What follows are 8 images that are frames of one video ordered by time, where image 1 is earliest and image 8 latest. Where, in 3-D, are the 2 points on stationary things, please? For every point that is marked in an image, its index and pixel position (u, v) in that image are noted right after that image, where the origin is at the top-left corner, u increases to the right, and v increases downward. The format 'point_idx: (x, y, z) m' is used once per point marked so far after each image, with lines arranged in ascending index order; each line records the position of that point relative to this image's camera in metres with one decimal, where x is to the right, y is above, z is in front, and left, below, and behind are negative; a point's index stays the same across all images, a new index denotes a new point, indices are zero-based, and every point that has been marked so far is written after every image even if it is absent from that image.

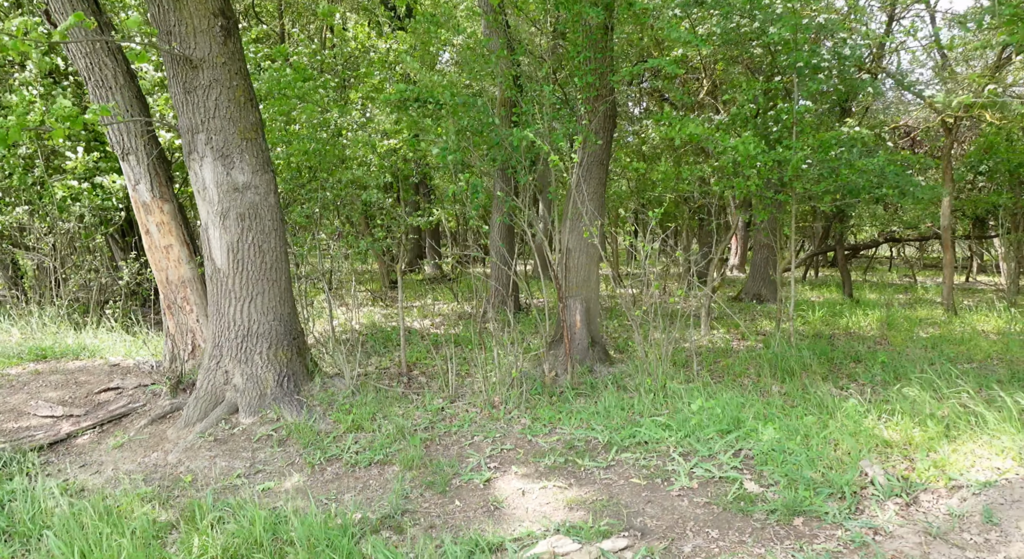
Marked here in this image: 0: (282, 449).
0: (-1.5, -1.1, +5.8) m
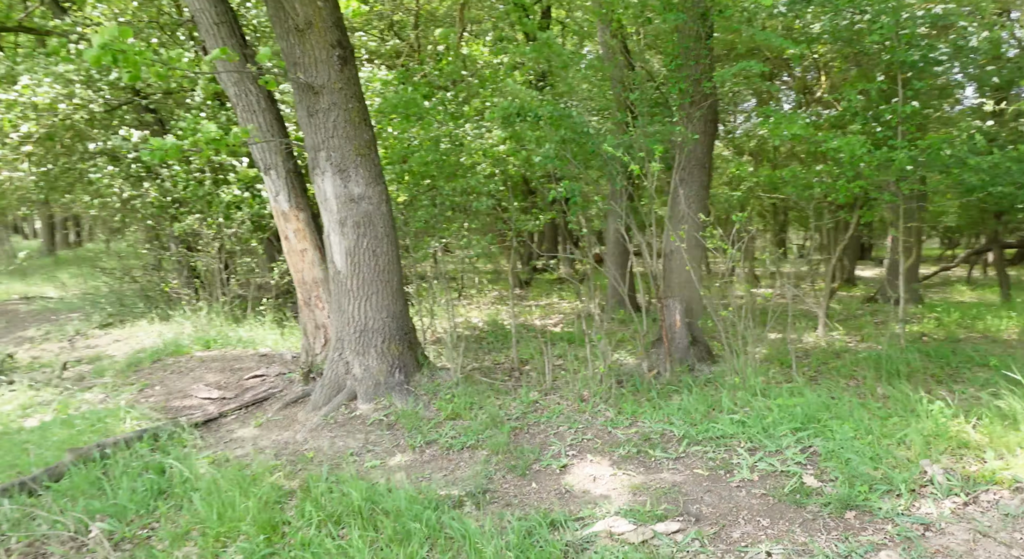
0: (-0.9, -1.1, +6.5) m
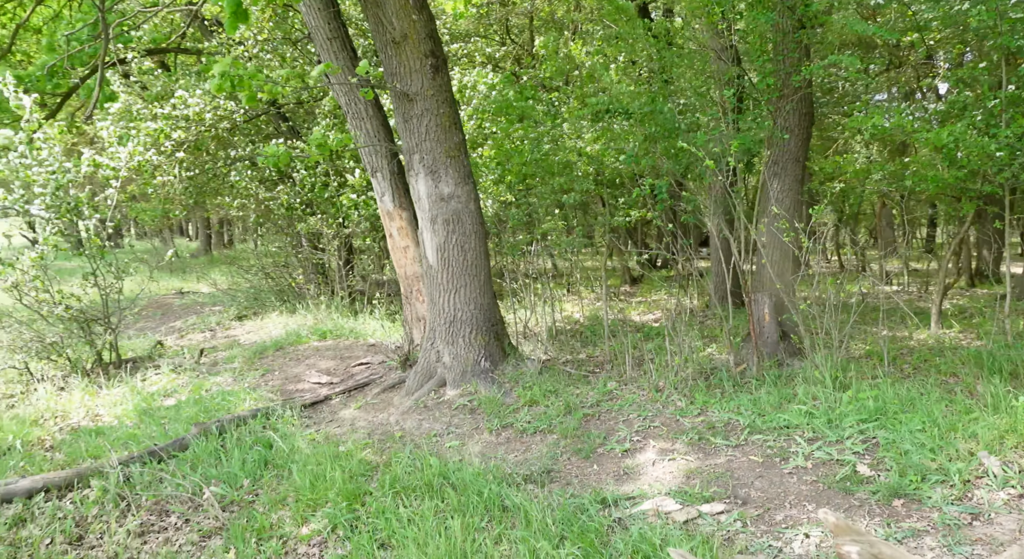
0: (-0.3, -1.0, +6.9) m
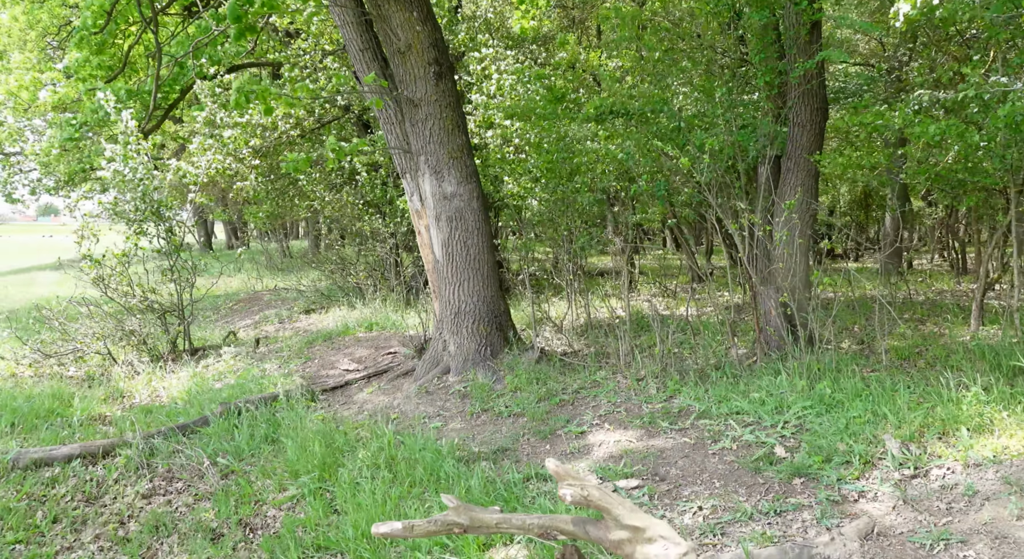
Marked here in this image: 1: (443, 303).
0: (-0.4, -1.0, +7.3) m
1: (-0.6, -0.2, +8.2) m
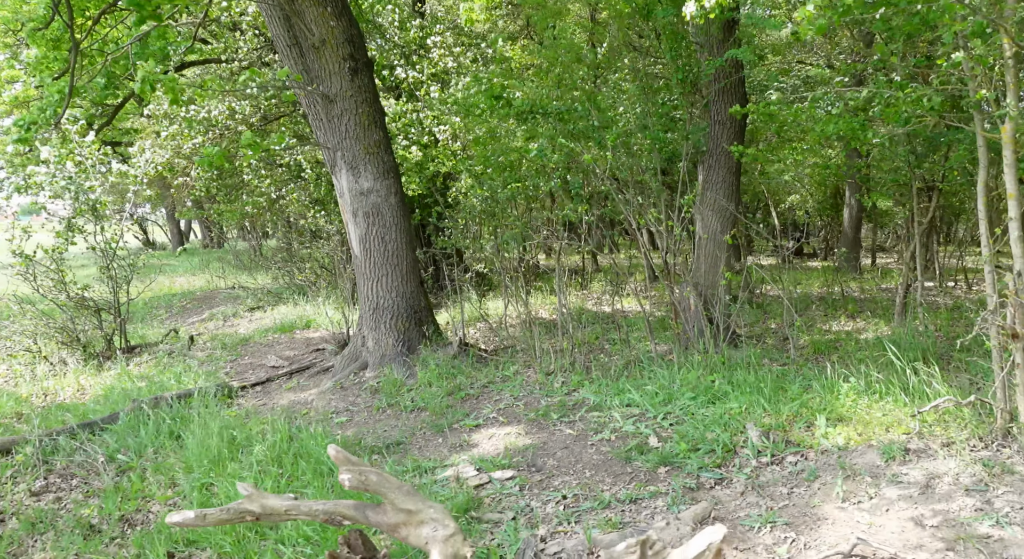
0: (-1.1, -0.9, +7.3) m
1: (-1.4, -0.2, +8.2) m
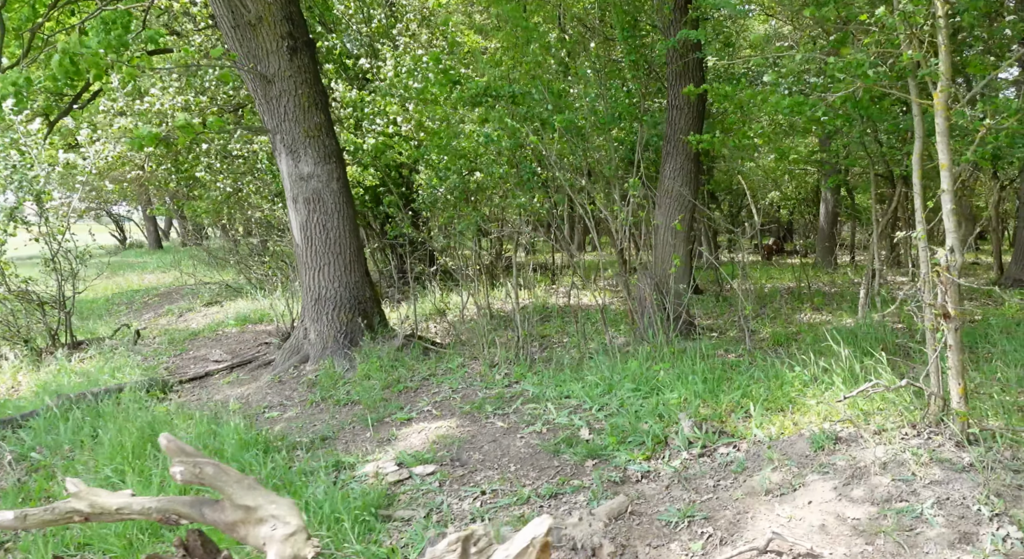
0: (-1.6, -0.9, +7.0) m
1: (-1.8, -0.1, +7.9) m
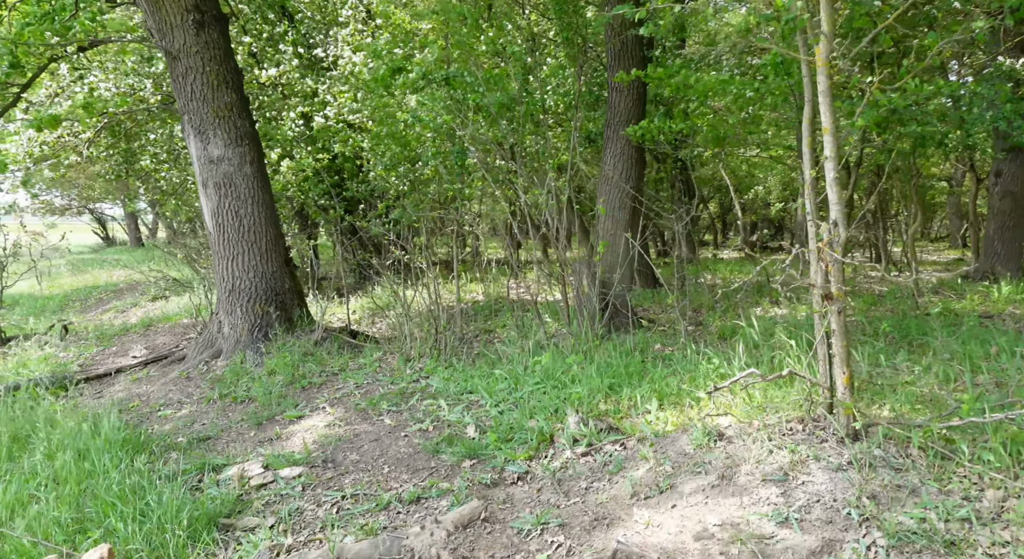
0: (-2.2, -0.8, +6.5) m
1: (-2.4, 0.0, +7.4) m
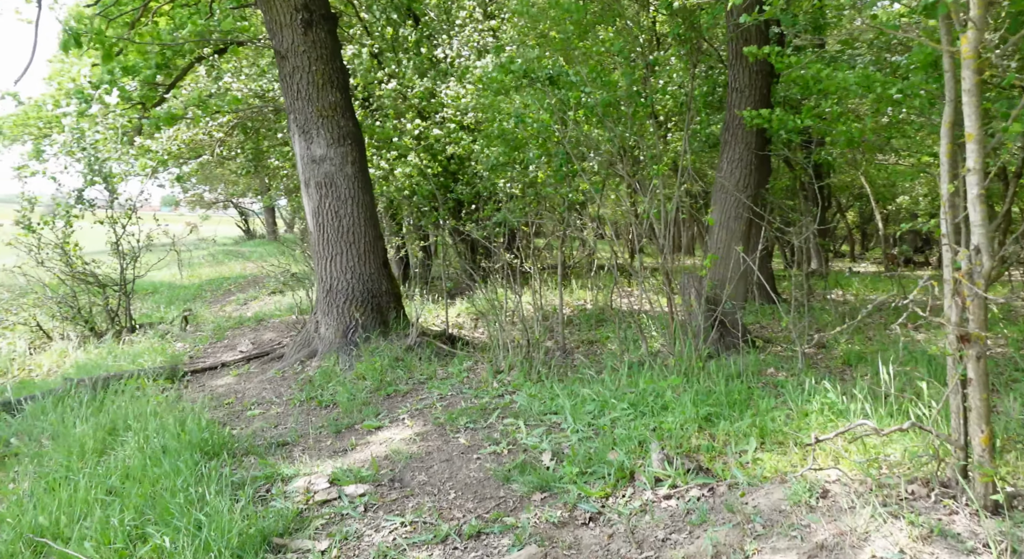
0: (-1.5, -0.8, +6.4) m
1: (-1.6, 0.0, +7.3) m
